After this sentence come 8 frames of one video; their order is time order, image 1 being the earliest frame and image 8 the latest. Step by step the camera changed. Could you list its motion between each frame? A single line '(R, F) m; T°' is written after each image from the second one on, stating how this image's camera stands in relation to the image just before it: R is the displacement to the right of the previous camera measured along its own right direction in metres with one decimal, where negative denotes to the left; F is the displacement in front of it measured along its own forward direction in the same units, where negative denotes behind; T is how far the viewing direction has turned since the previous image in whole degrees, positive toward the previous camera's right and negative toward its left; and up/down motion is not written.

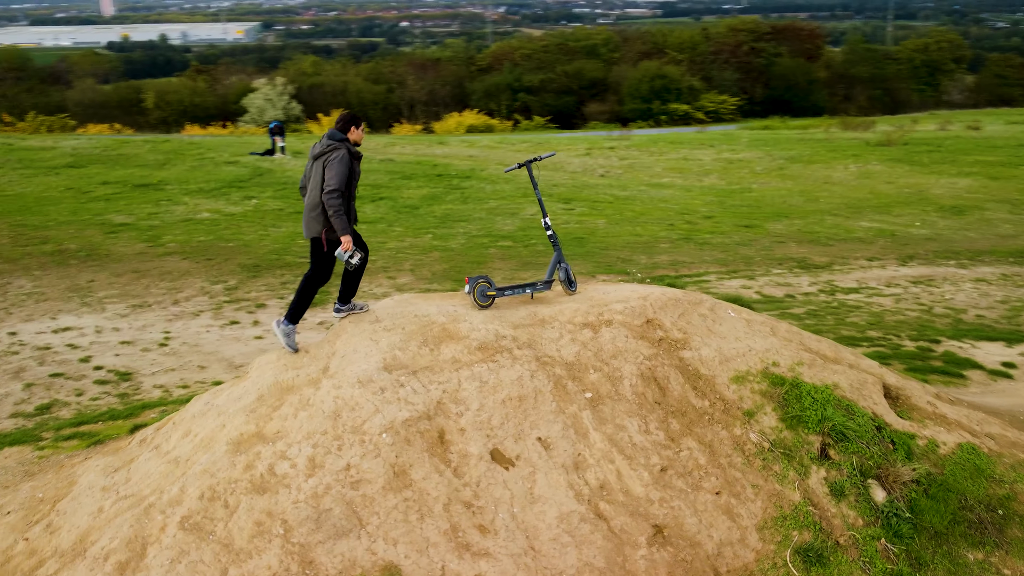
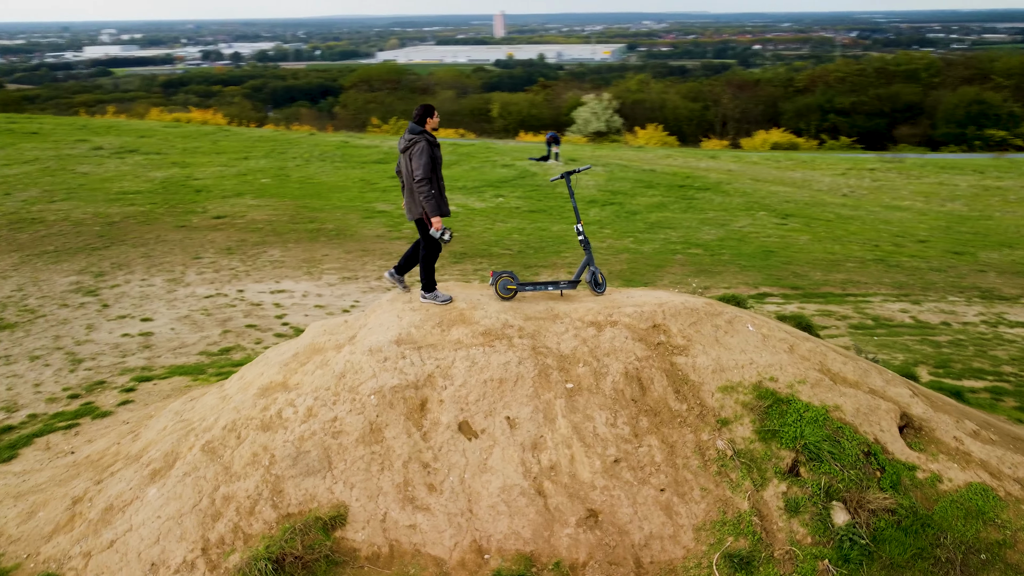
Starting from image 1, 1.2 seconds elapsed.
(+2.0, 0.0) m; -20°
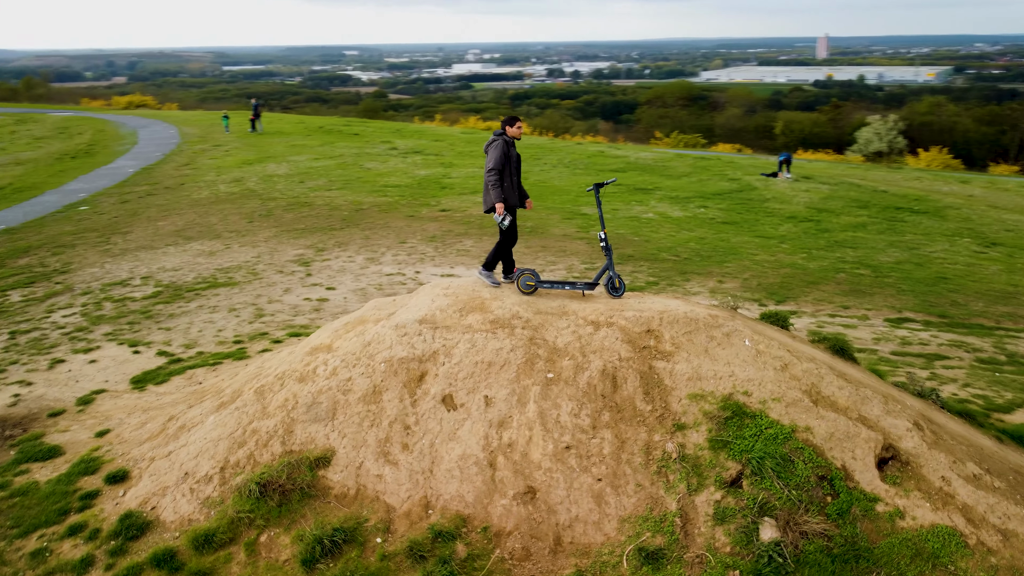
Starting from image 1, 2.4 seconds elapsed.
(+1.8, -0.2) m; -18°
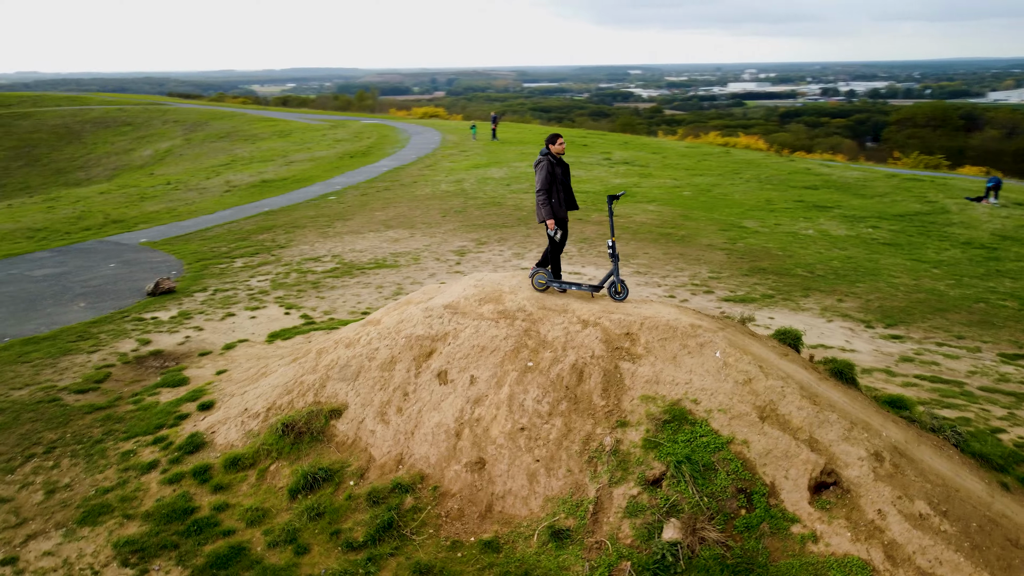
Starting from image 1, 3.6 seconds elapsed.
(+1.8, -0.3) m; -17°
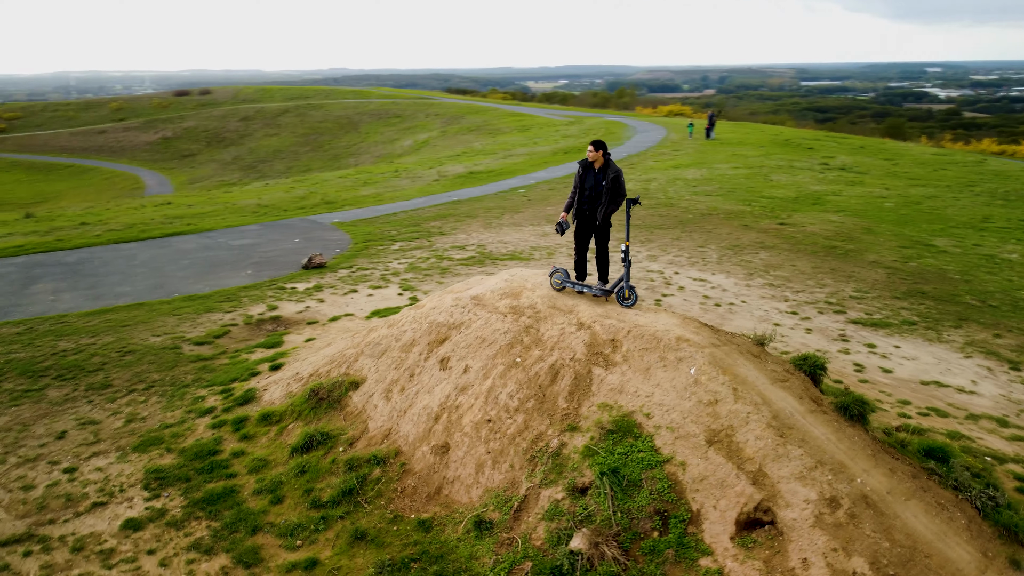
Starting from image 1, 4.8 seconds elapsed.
(+1.9, +0.2) m; -18°
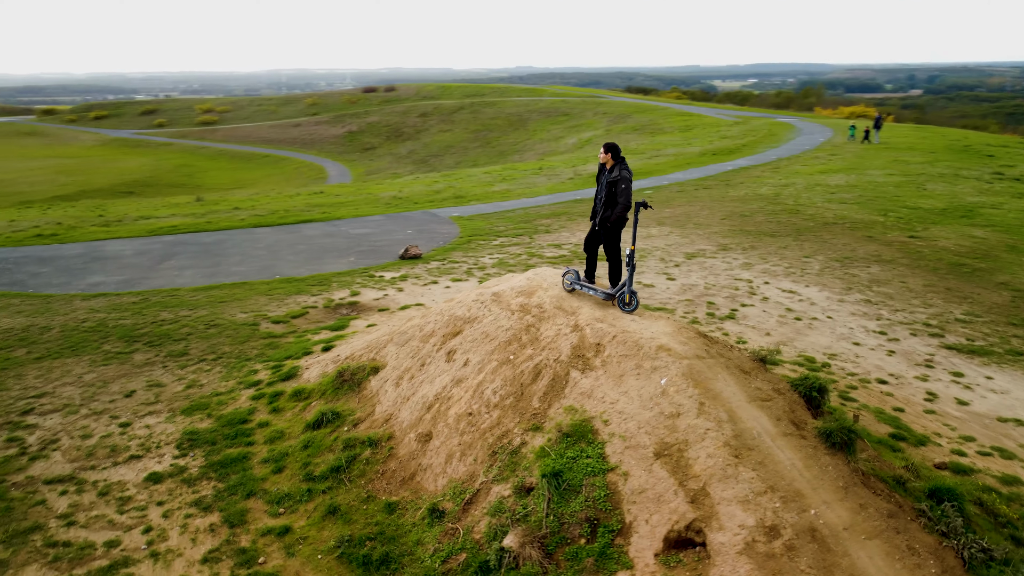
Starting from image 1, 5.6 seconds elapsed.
(+1.3, +0.1) m; -12°
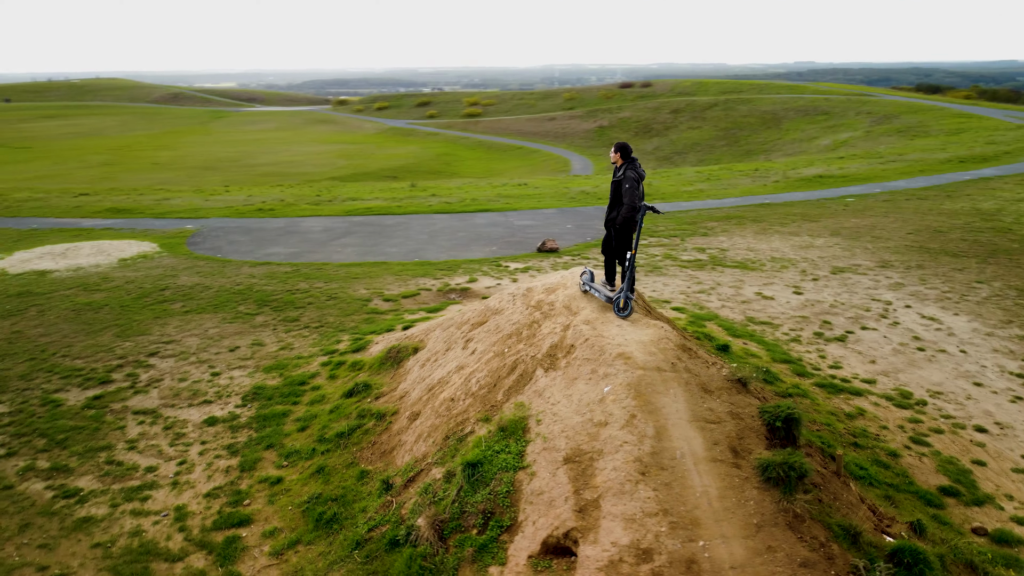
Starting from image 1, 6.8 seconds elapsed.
(+1.9, +0.2) m; -18°
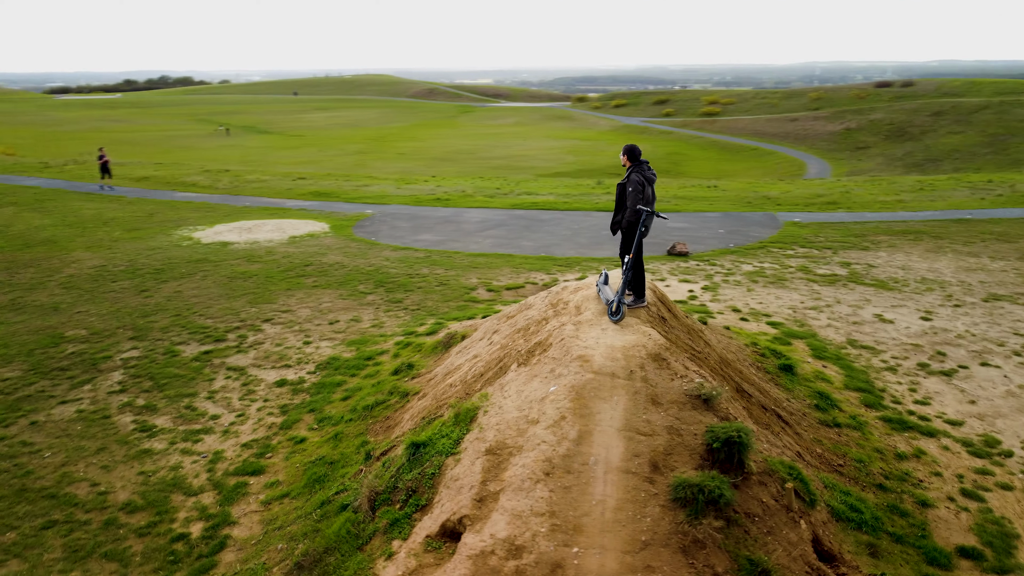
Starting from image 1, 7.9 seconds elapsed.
(+1.8, +0.1) m; -16°
